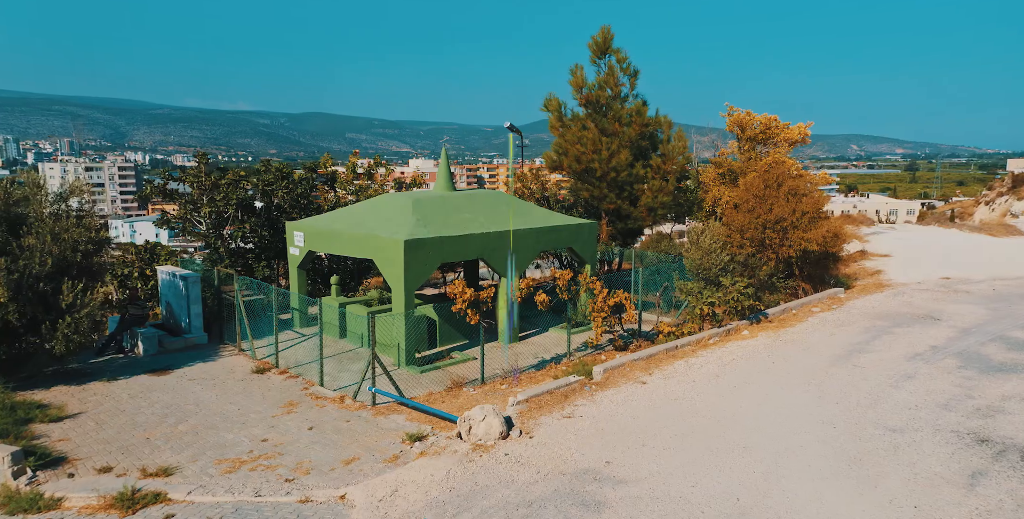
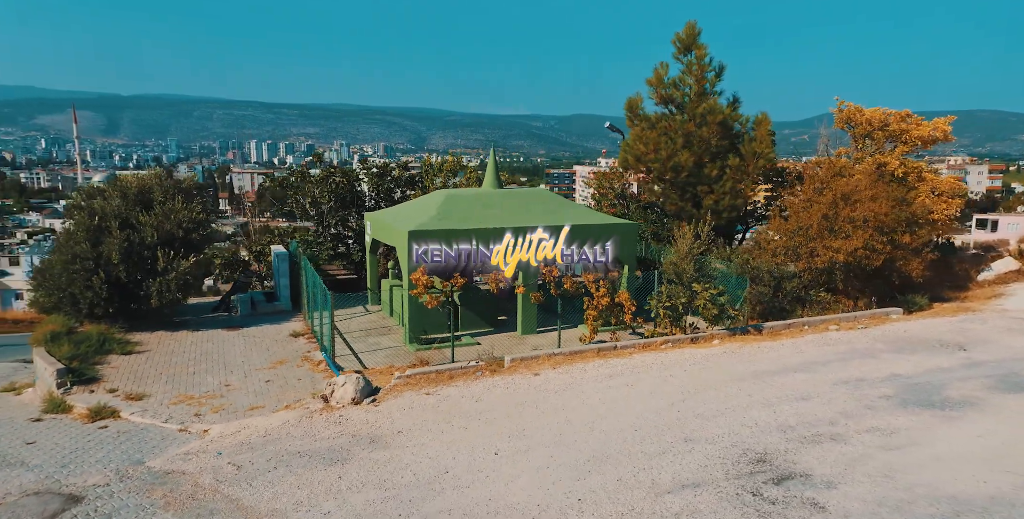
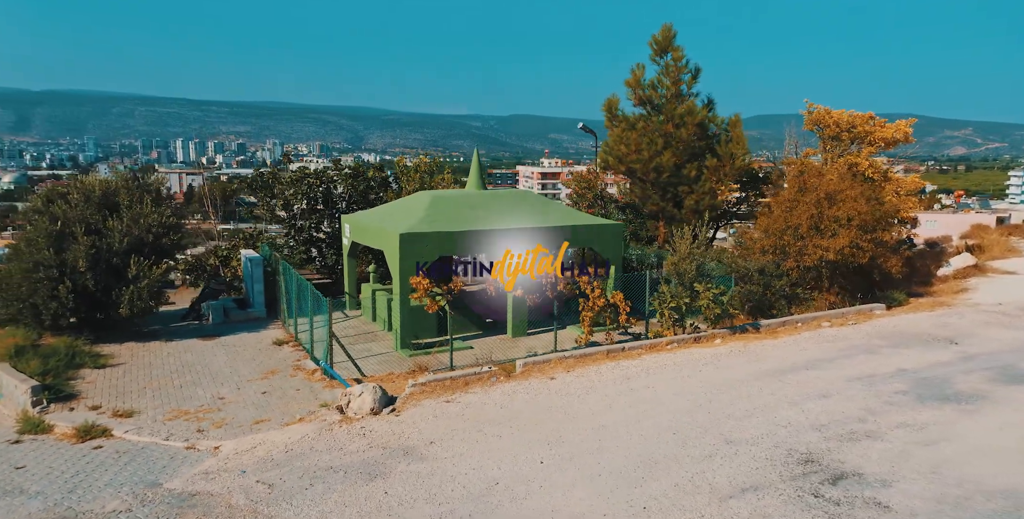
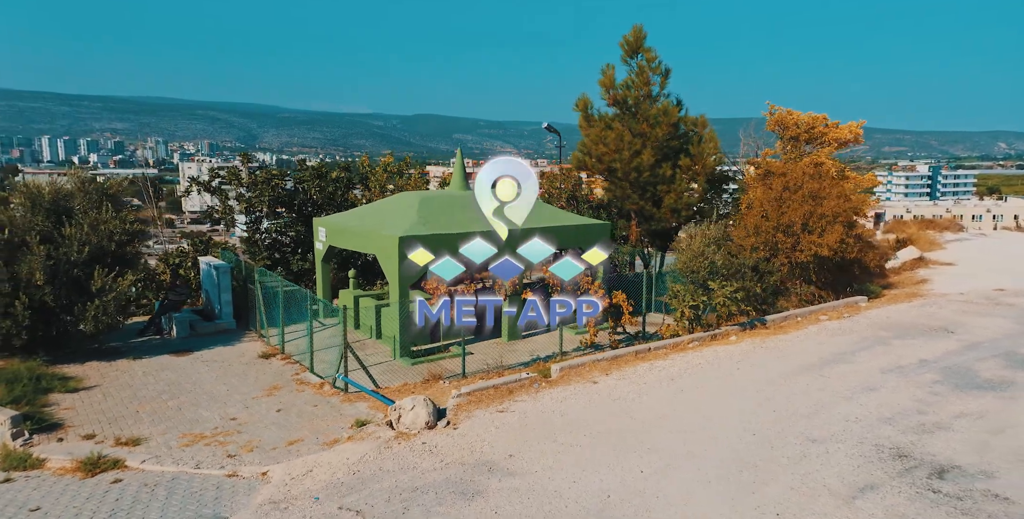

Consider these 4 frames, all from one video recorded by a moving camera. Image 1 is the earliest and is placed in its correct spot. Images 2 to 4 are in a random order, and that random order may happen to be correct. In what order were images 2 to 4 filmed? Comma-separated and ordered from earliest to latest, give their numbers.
4, 3, 2
